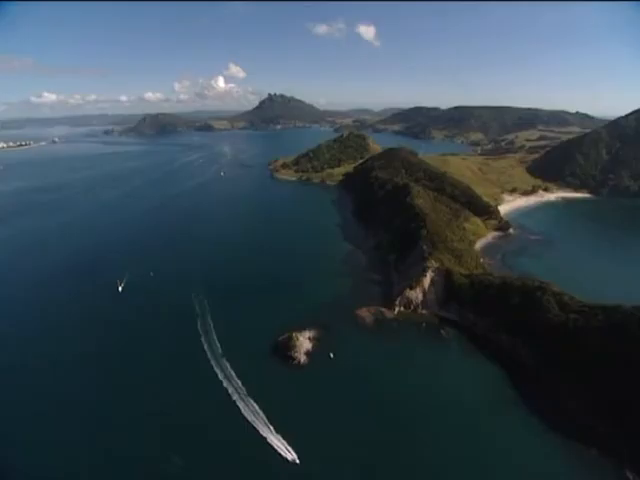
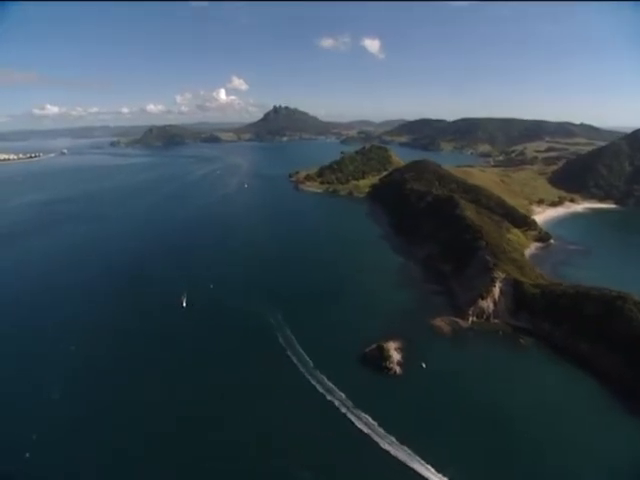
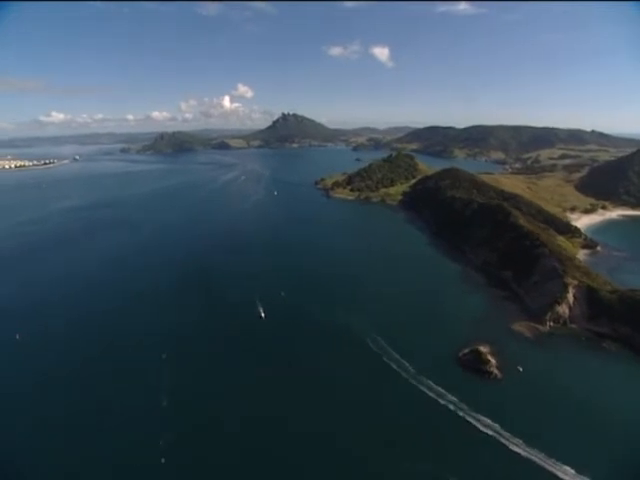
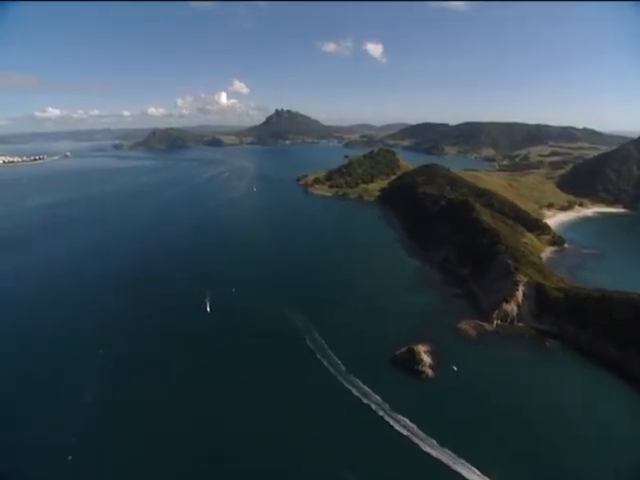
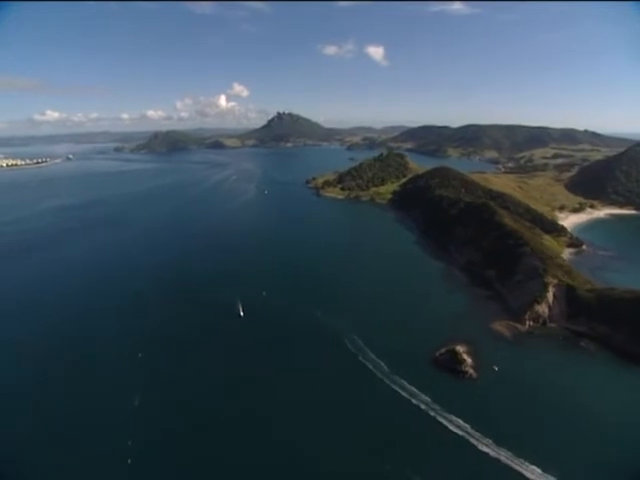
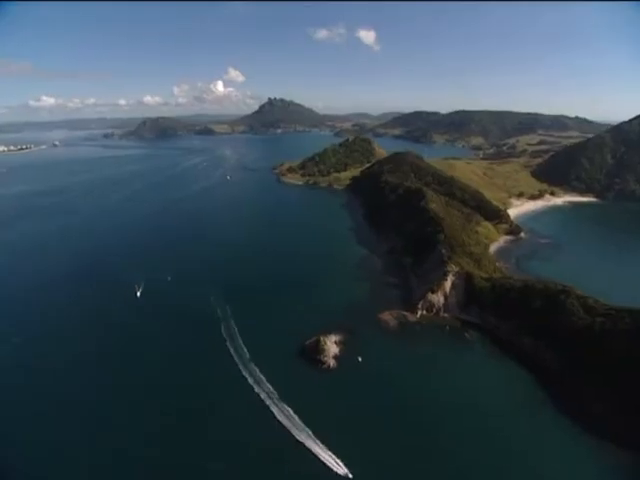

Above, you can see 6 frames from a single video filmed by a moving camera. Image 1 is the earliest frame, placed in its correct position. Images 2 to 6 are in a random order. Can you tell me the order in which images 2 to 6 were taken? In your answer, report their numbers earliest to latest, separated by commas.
6, 2, 4, 5, 3
